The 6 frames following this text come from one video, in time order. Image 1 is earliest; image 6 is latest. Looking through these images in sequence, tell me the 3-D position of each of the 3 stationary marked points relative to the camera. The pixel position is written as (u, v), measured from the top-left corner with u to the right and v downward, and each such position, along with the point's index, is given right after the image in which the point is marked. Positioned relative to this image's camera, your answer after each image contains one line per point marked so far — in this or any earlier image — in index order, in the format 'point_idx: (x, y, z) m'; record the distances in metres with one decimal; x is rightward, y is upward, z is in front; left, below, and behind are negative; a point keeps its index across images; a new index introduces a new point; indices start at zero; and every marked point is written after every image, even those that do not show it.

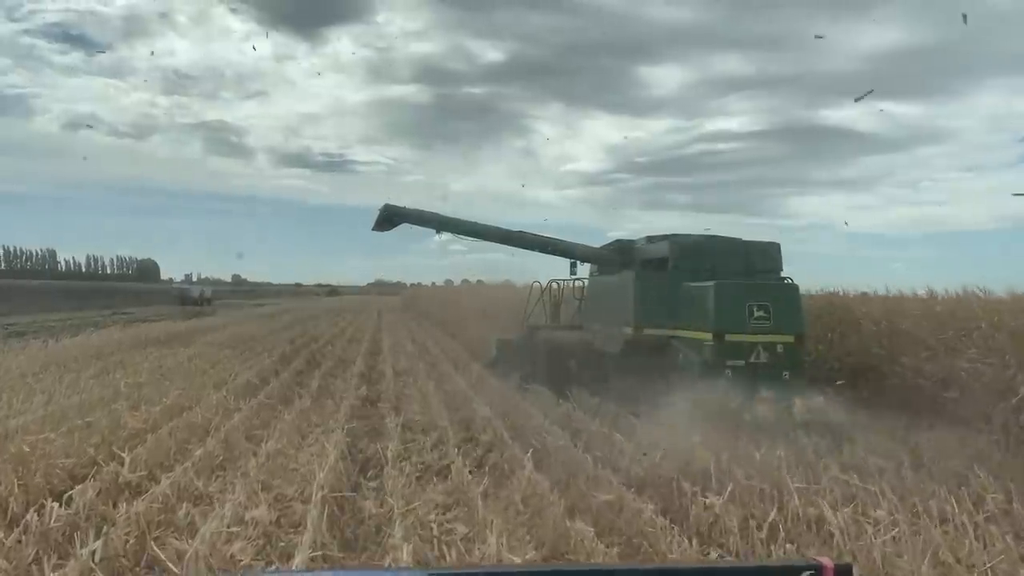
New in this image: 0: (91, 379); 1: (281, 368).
0: (-5.5, -1.2, +10.6) m
1: (-3.8, -1.3, +13.3) m
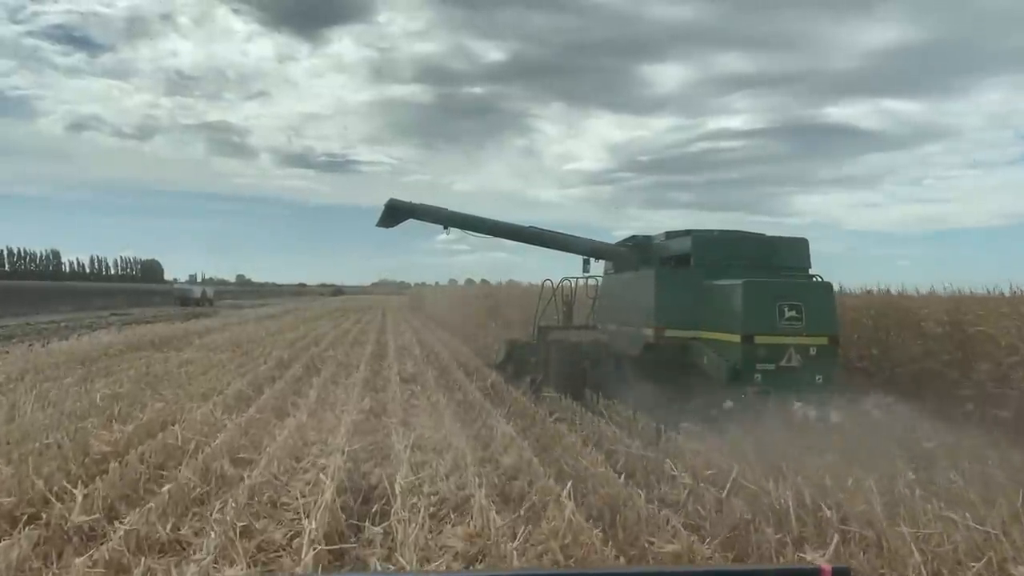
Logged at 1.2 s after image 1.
0: (-5.3, -1.2, +9.7) m
1: (-3.6, -1.3, +12.4) m
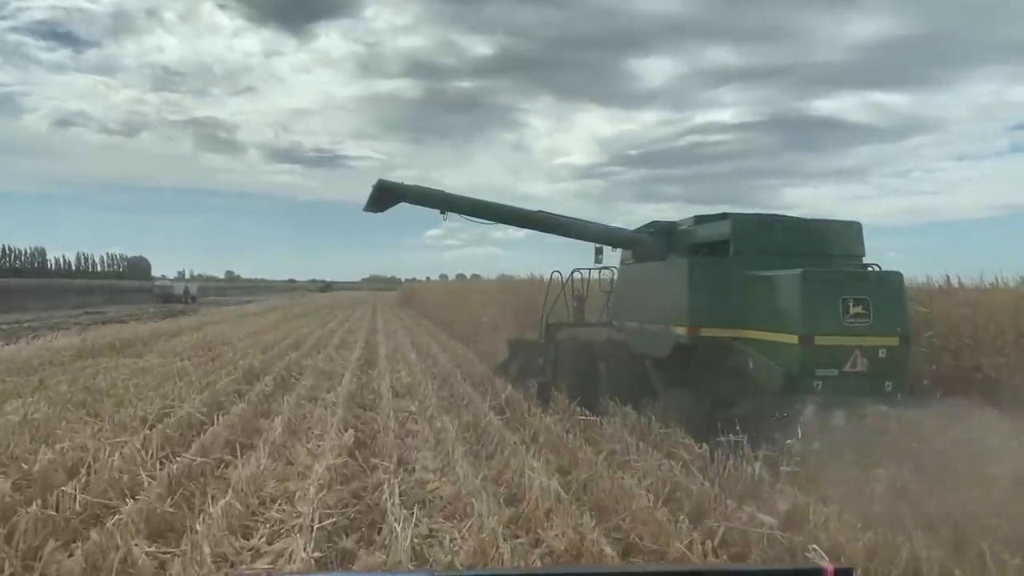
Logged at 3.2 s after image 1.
0: (-5.1, -1.2, +7.5) m
1: (-3.4, -1.3, +10.2) m
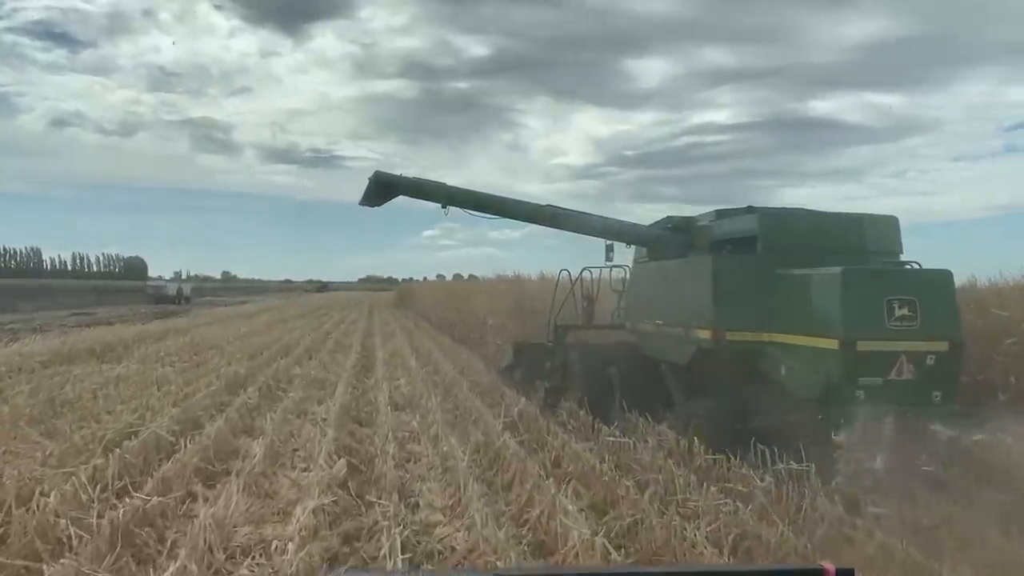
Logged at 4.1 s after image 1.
0: (-4.9, -1.2, +6.4) m
1: (-3.3, -1.3, +9.1) m
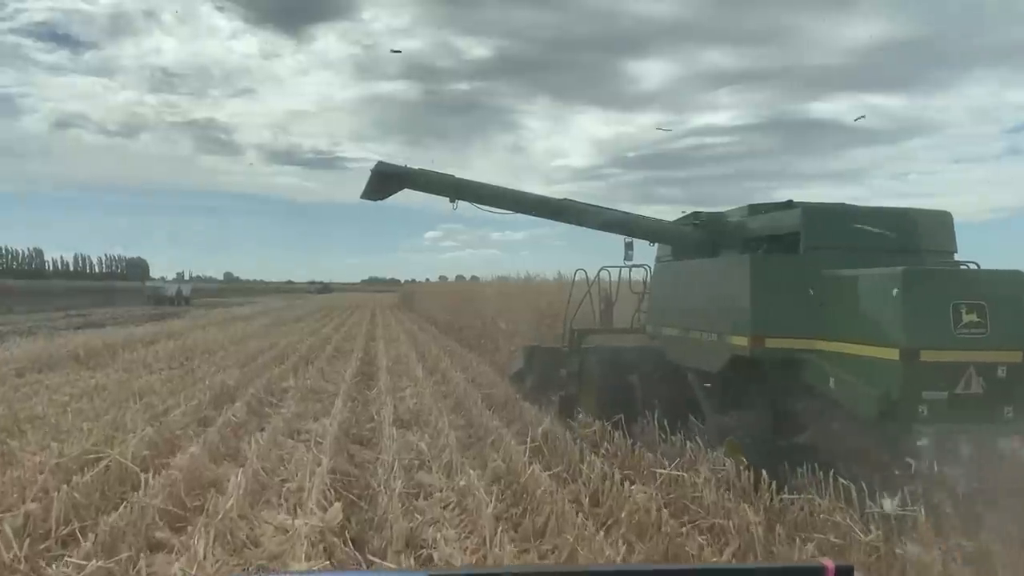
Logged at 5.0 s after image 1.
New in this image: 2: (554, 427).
0: (-4.7, -1.2, +5.3) m
1: (-3.0, -1.3, +8.0) m
2: (+0.4, -1.3, +7.7) m
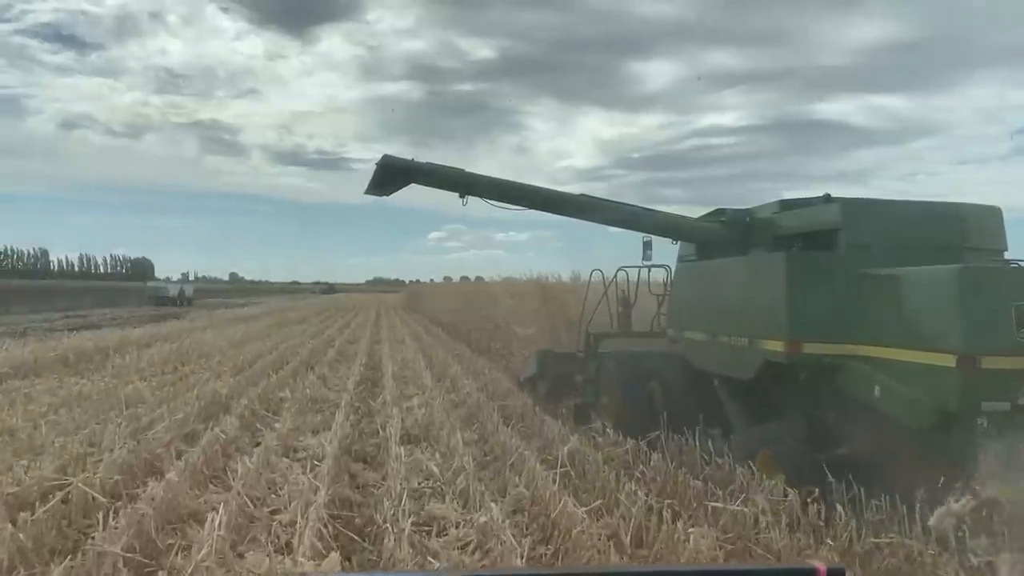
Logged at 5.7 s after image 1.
0: (-4.6, -1.2, +4.5) m
1: (-2.9, -1.3, +7.2) m
2: (+0.6, -1.3, +6.9) m
